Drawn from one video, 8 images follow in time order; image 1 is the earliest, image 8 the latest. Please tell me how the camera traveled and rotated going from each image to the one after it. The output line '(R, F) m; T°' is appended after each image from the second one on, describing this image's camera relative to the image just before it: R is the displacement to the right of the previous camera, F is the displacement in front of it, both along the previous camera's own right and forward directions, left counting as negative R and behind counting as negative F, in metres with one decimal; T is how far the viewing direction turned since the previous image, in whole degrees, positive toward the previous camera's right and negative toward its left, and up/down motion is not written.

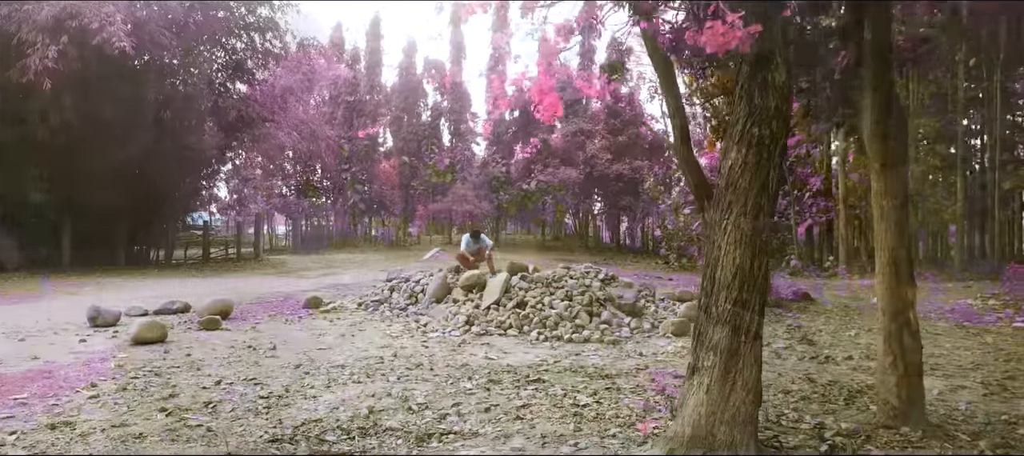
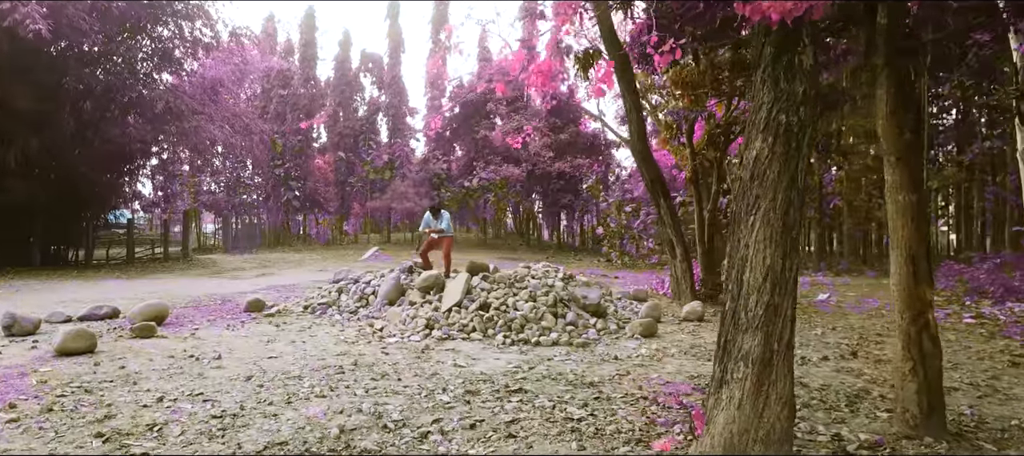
(-0.2, +0.2) m; +6°
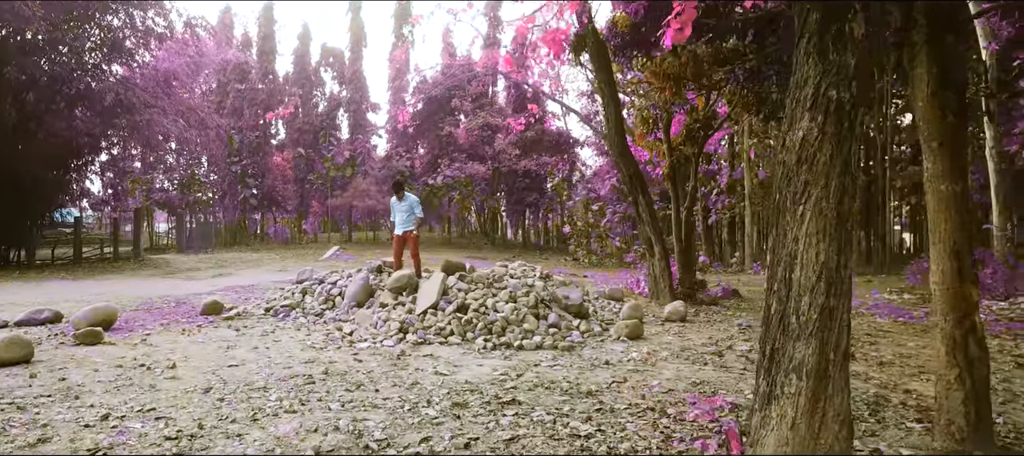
(-0.1, +0.3) m; +3°
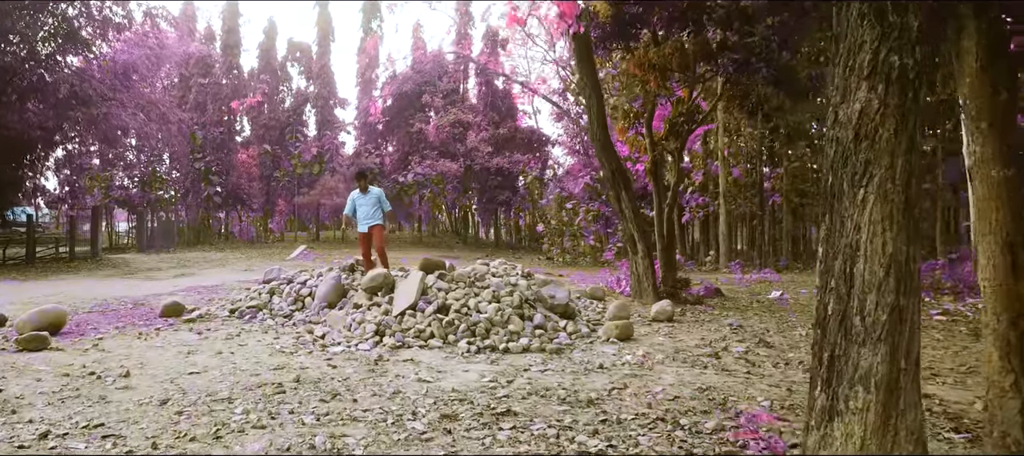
(-0.1, +0.3) m; +3°
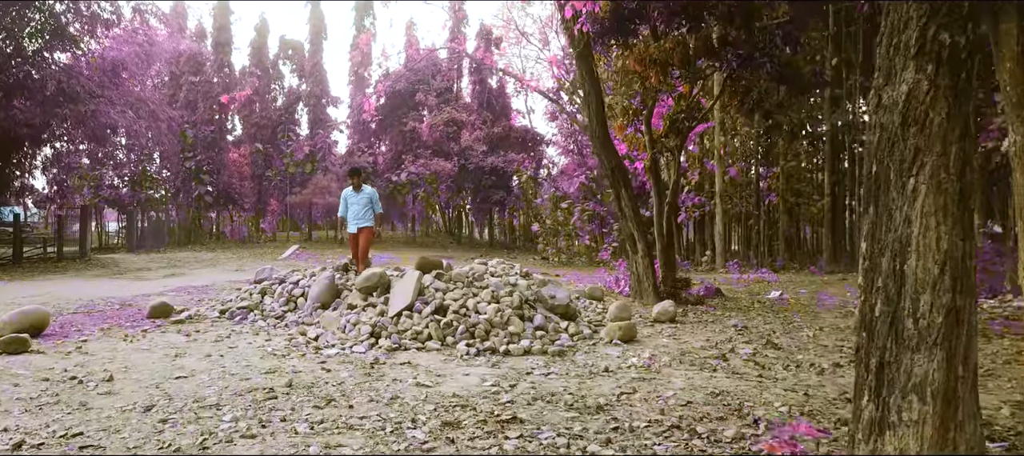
(-0.1, +0.1) m; +1°
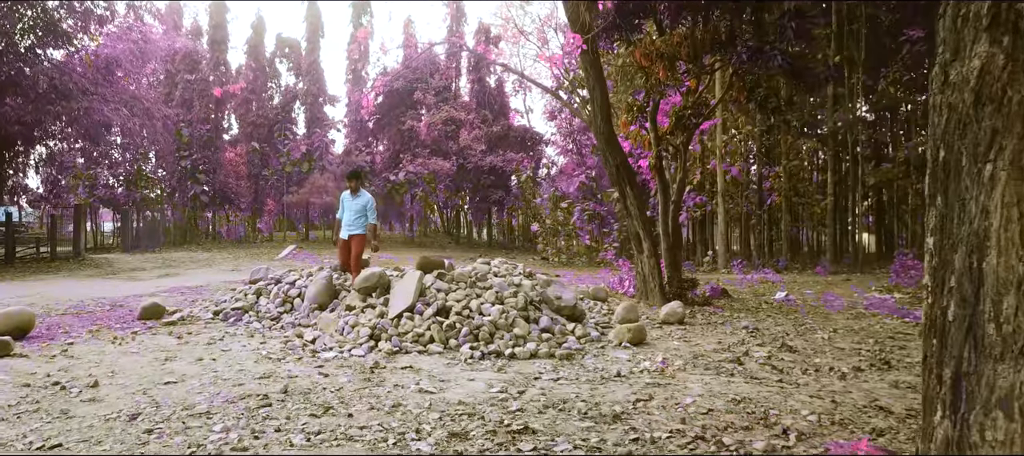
(-0.1, +0.2) m; 0°
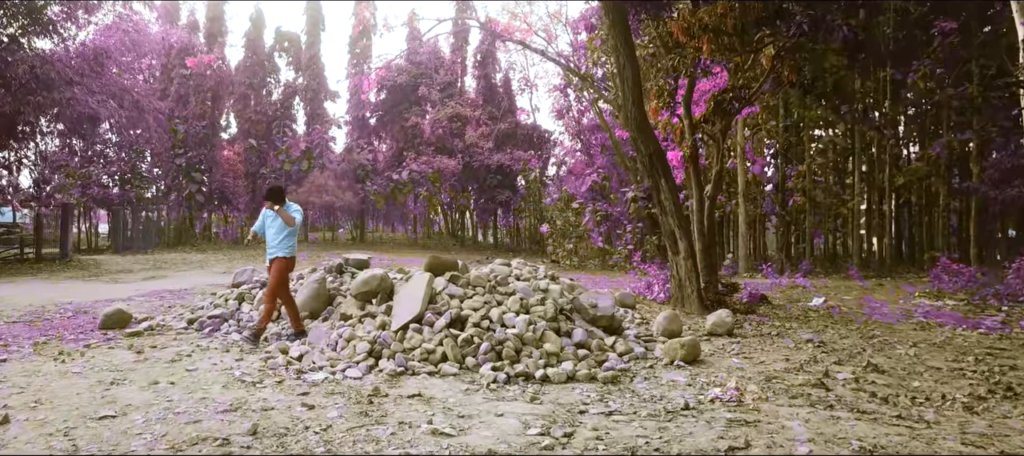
(-0.2, +0.7) m; 0°
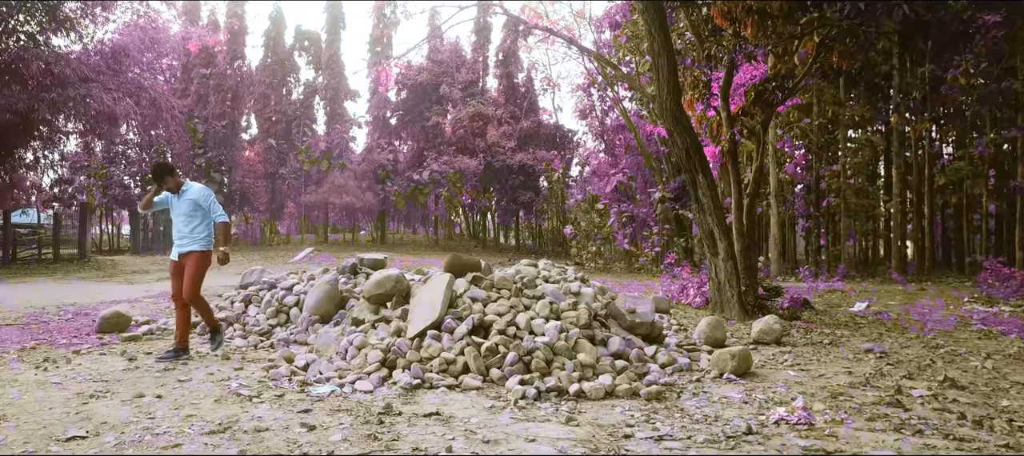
(0.0, +0.4) m; -2°
